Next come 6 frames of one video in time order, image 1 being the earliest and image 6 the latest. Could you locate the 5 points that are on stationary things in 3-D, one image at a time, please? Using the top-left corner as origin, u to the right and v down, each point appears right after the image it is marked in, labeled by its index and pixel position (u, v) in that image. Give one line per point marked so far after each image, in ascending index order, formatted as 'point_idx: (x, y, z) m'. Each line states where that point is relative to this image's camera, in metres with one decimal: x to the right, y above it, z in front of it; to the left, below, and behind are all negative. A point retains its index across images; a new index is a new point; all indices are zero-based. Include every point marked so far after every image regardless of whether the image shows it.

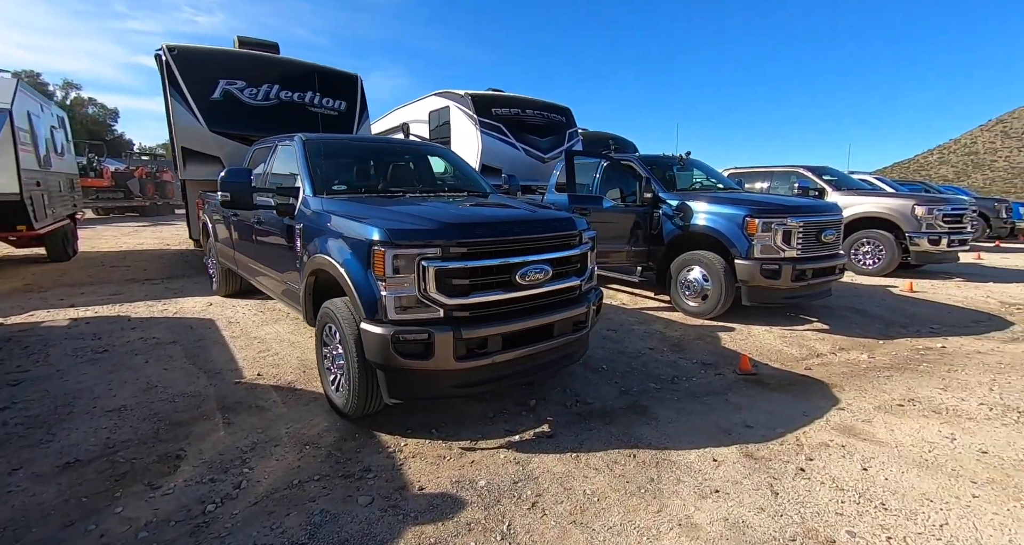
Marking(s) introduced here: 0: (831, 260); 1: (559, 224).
0: (+3.6, +0.1, +5.4) m
1: (+0.3, +0.3, +3.0) m
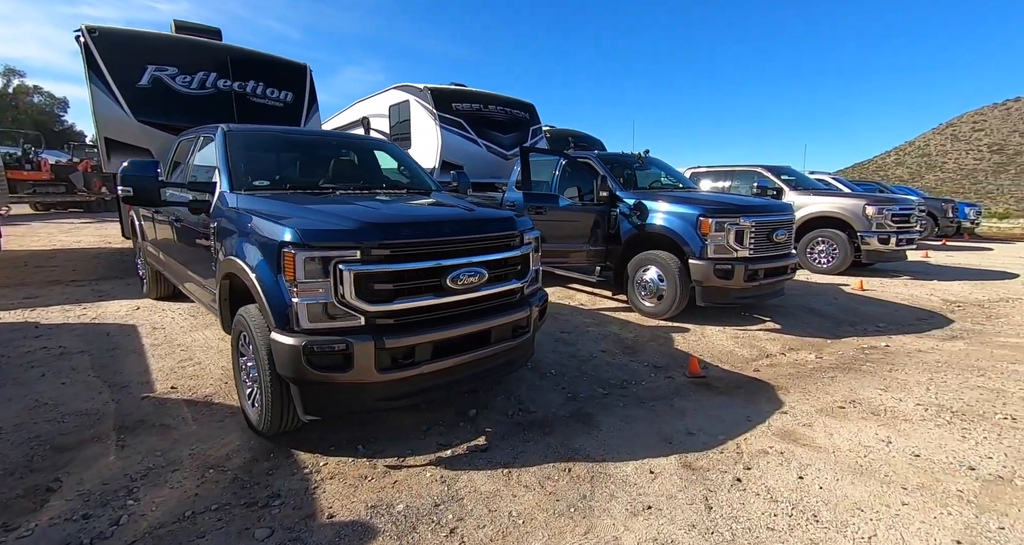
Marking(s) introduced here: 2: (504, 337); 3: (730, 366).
0: (+3.1, +0.1, +5.4) m
1: (-0.1, +0.3, +2.9) m
2: (0.0, -0.4, +2.9) m
3: (+2.0, -0.8, +4.3) m
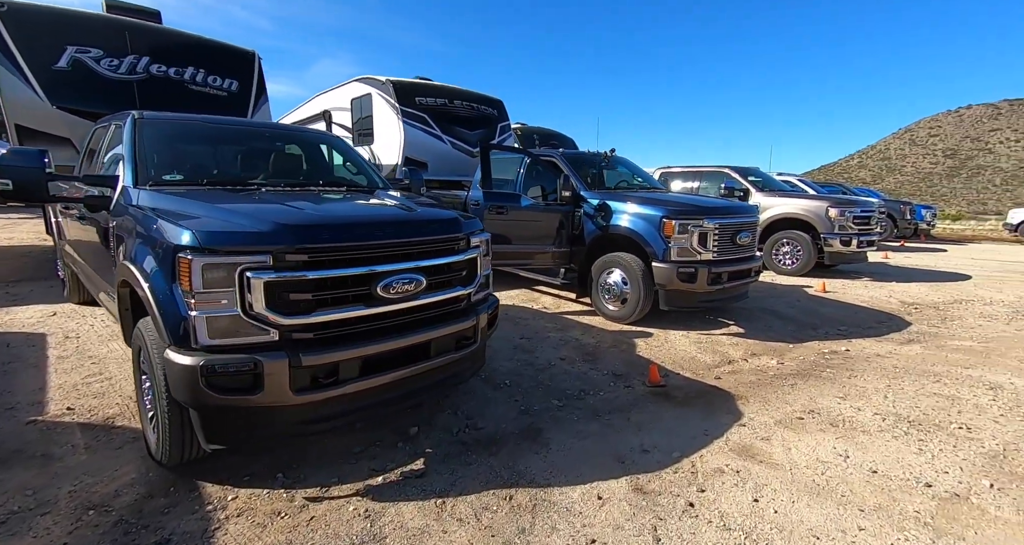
0: (+2.7, +0.1, +5.4) m
1: (-0.4, +0.3, +2.7) m
2: (-0.4, -0.4, +2.7) m
3: (+1.6, -0.9, +4.1) m
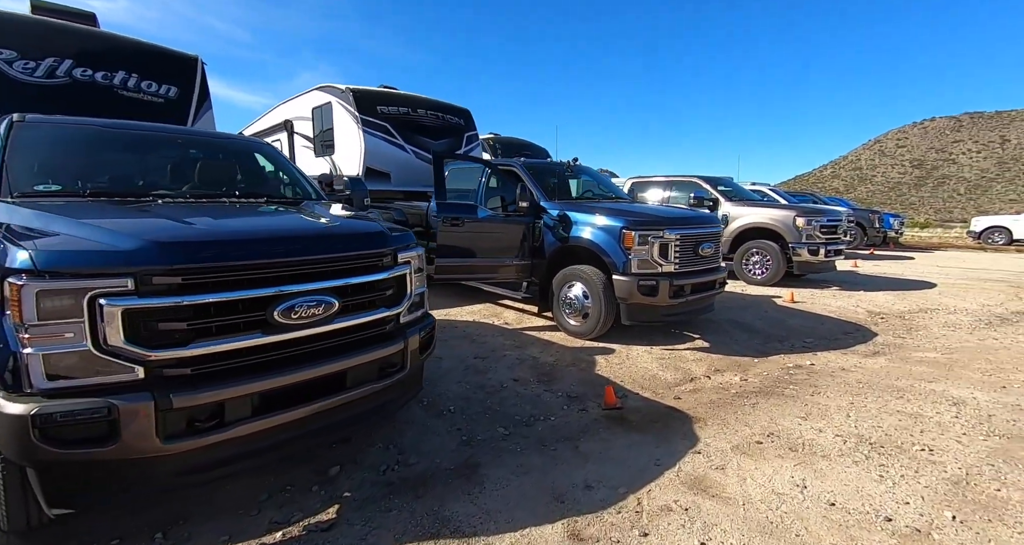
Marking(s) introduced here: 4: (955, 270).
0: (+2.2, 0.0, +5.2) m
1: (-0.8, +0.2, +2.4) m
2: (-0.7, -0.5, +2.4) m
3: (+1.2, -1.0, +3.9) m
4: (+12.0, 0.0, +12.6) m
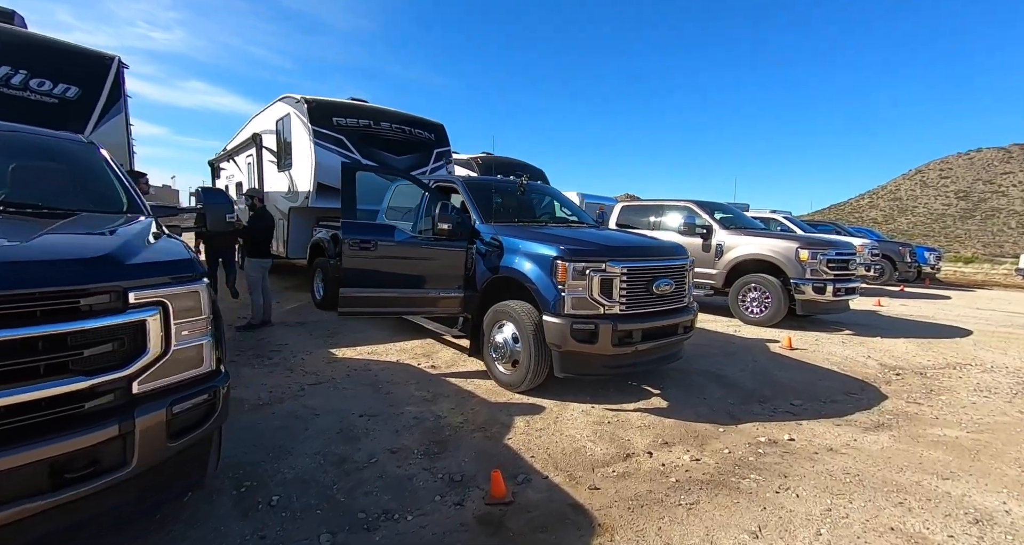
0: (+1.4, -0.4, +4.3) m
1: (-1.6, 0.0, +1.6) m
2: (-1.6, -0.7, +1.6) m
3: (+0.3, -1.3, +3.0) m
4: (+11.5, -1.0, +11.2) m
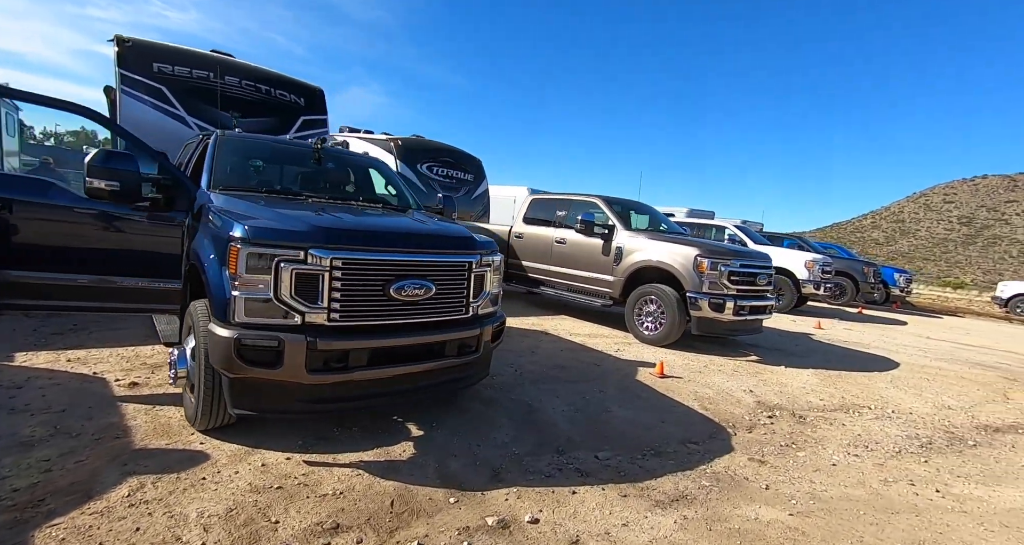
0: (-0.6, -0.4, +3.1) m
1: (-3.5, +0.2, +0.4) m
2: (-3.6, -0.6, +0.3) m
3: (-1.7, -1.3, +1.8) m
4: (+9.2, -1.5, +10.4) m
